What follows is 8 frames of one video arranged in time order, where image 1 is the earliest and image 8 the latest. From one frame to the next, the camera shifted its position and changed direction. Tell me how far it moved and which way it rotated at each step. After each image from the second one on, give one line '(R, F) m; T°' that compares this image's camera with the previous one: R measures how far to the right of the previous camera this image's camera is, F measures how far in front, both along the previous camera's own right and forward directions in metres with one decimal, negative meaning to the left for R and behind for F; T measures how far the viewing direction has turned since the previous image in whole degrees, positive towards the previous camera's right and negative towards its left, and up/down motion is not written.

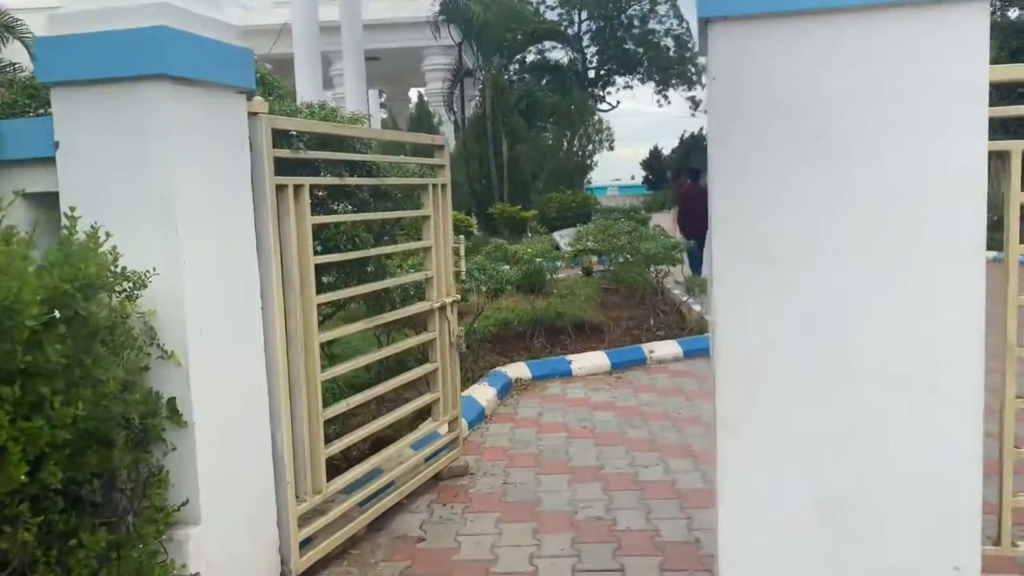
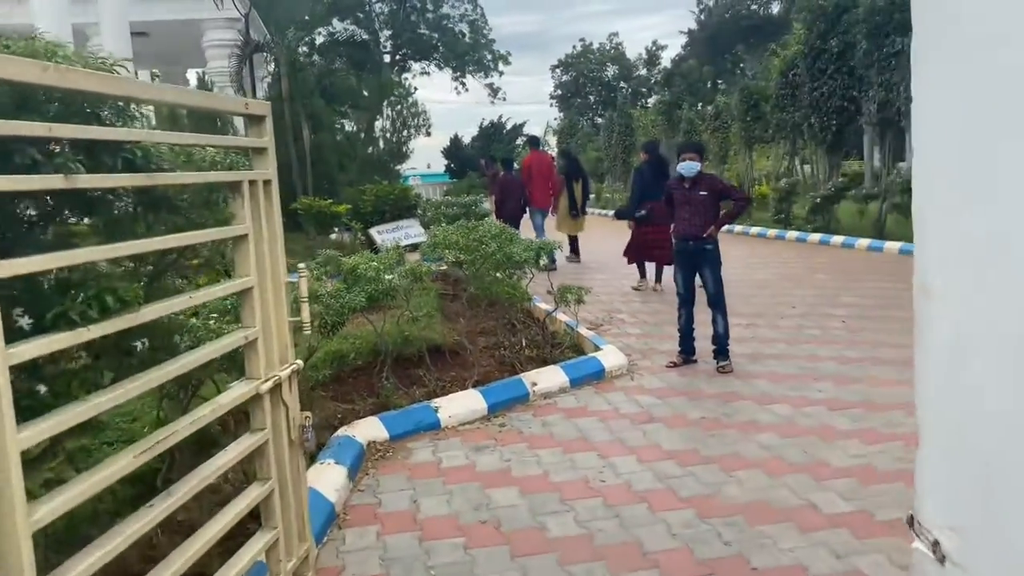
(-0.2, +1.6) m; +13°
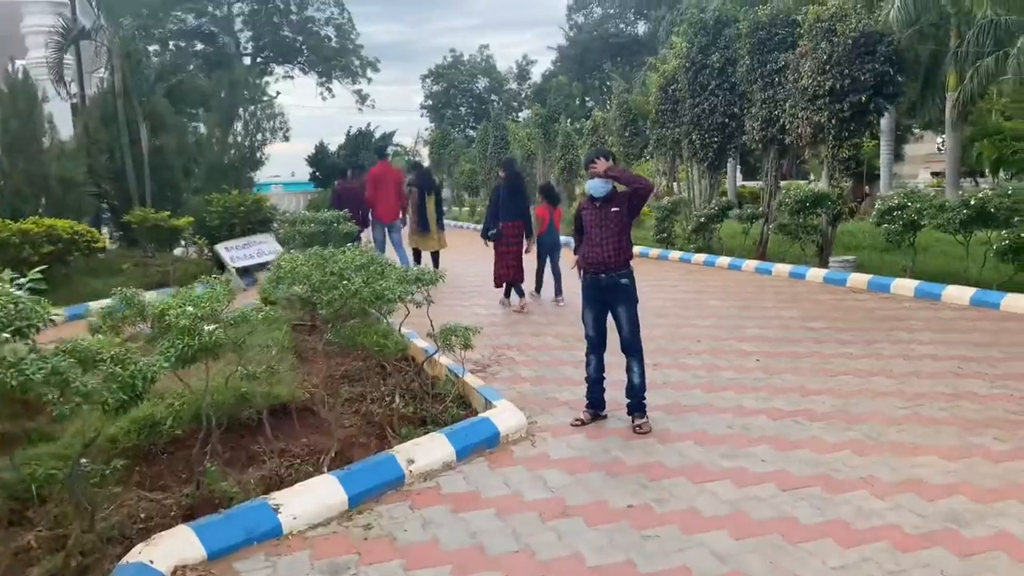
(0.0, +1.2) m; +9°
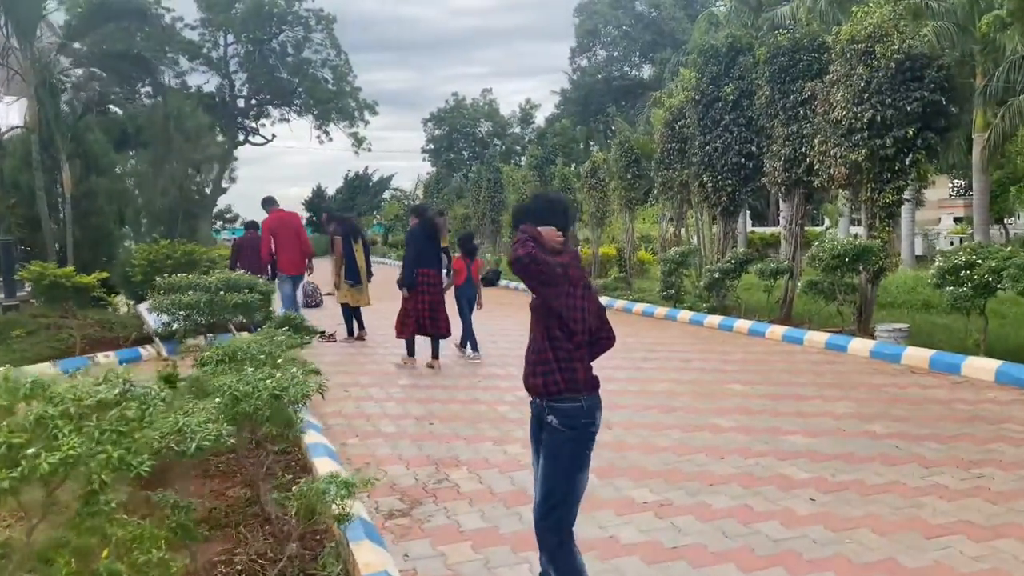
(+0.4, +2.0) m; 0°
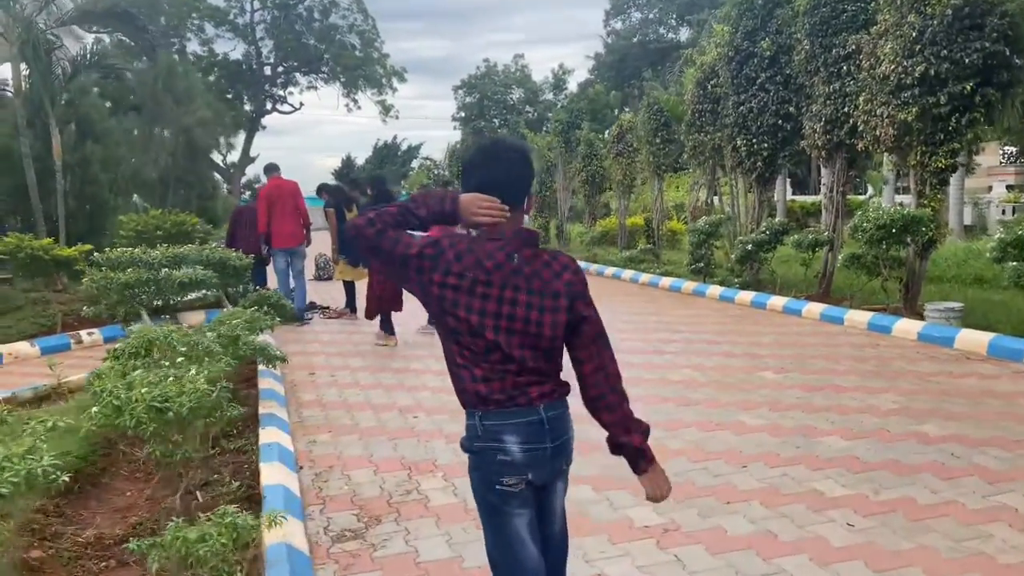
(+0.3, +0.8) m; -2°
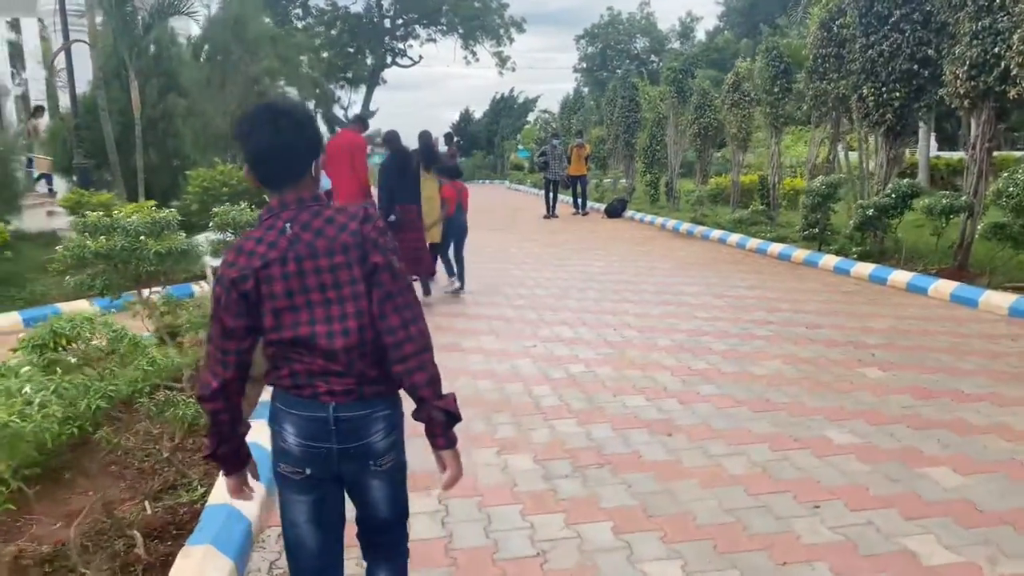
(+0.5, +0.9) m; -8°
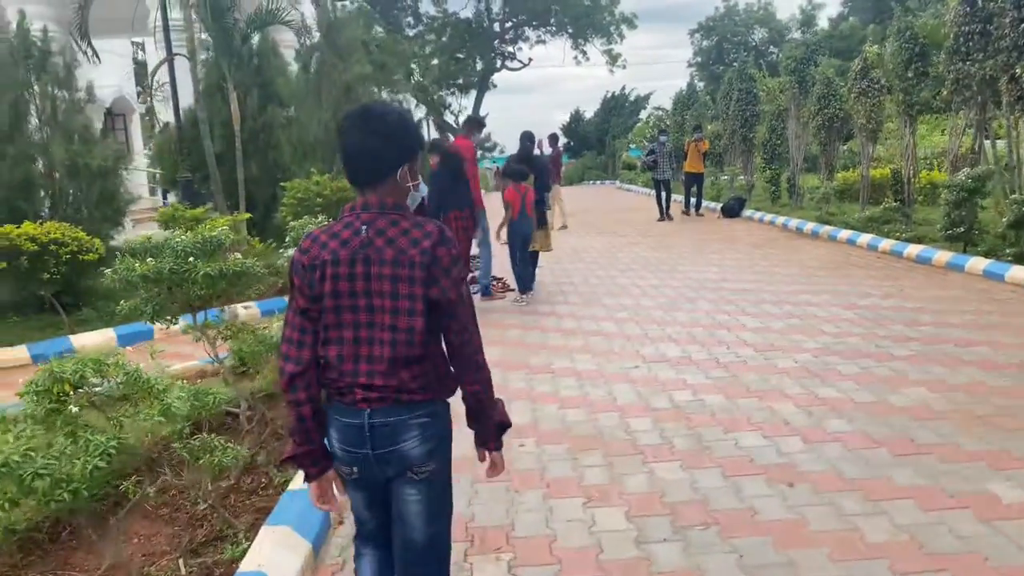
(+0.1, +0.6) m; -8°
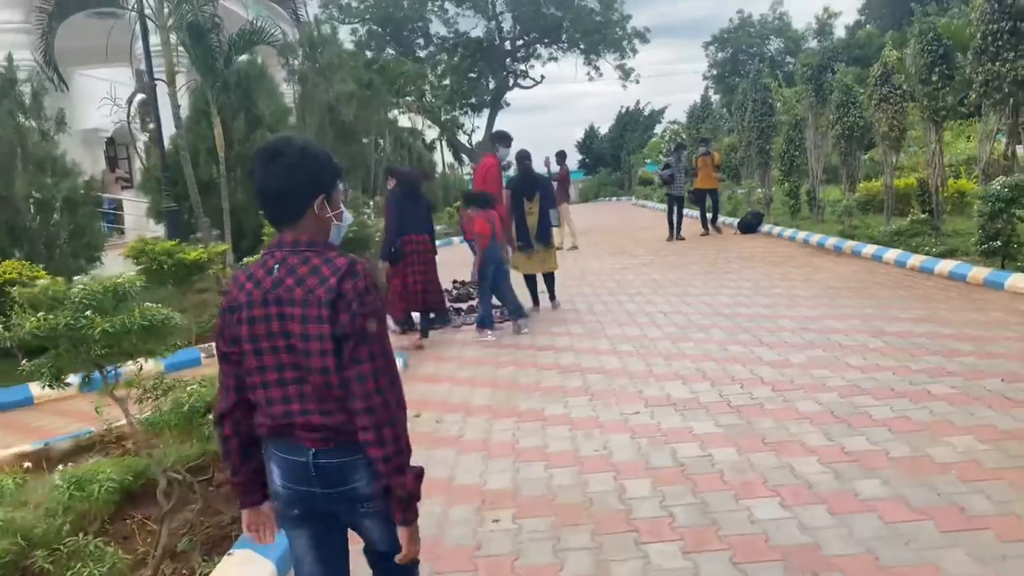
(+0.2, +0.6) m; -1°
